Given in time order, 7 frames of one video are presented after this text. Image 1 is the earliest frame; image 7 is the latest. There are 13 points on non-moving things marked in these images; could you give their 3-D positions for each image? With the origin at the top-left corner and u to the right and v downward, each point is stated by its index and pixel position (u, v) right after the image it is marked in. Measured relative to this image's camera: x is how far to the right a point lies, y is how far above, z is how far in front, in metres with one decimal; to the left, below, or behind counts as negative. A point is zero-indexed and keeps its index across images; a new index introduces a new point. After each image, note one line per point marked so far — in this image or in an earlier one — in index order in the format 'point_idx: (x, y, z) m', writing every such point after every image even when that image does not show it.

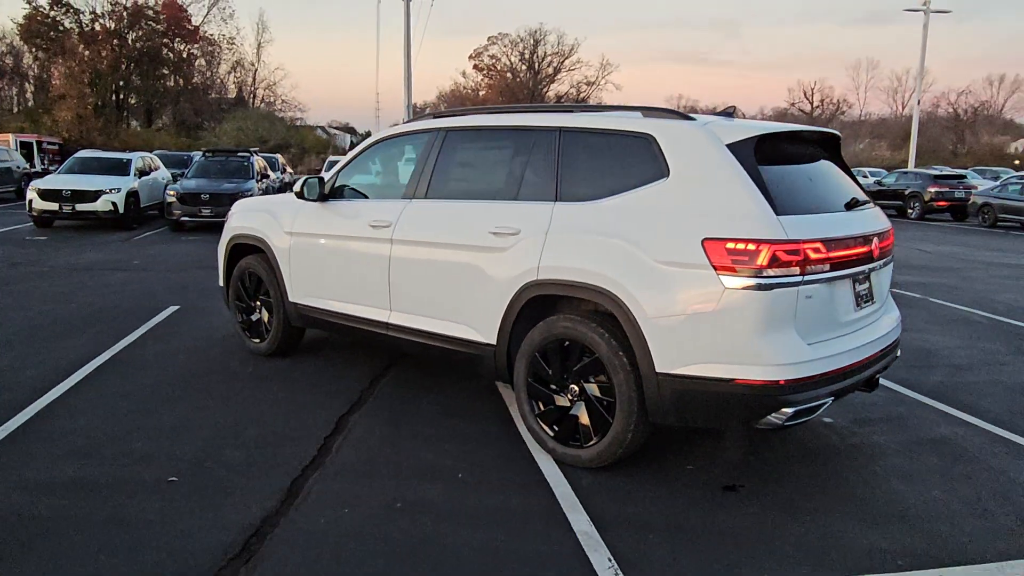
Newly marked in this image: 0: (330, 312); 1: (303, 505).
0: (-1.3, -0.2, +5.2) m
1: (-1.0, -1.0, +3.4) m
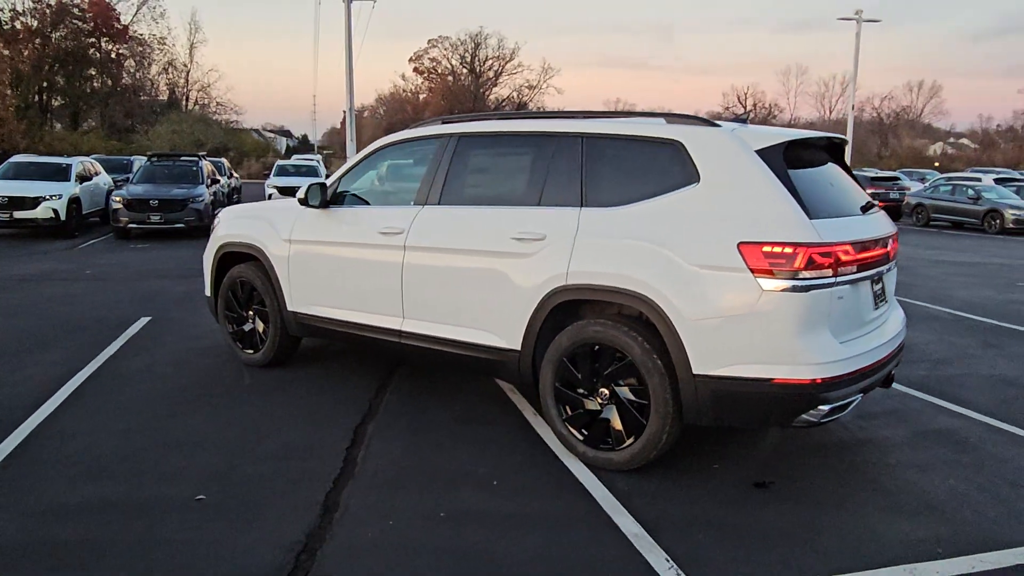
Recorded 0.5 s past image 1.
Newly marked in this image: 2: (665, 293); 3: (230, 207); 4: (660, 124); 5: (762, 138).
0: (-1.2, -0.2, +5.1) m
1: (-0.7, -1.1, +3.3) m
2: (+0.8, 0.0, +3.6) m
3: (-2.3, +0.7, +6.0) m
4: (+0.8, +0.9, +3.9) m
5: (+1.3, +0.8, +3.7) m
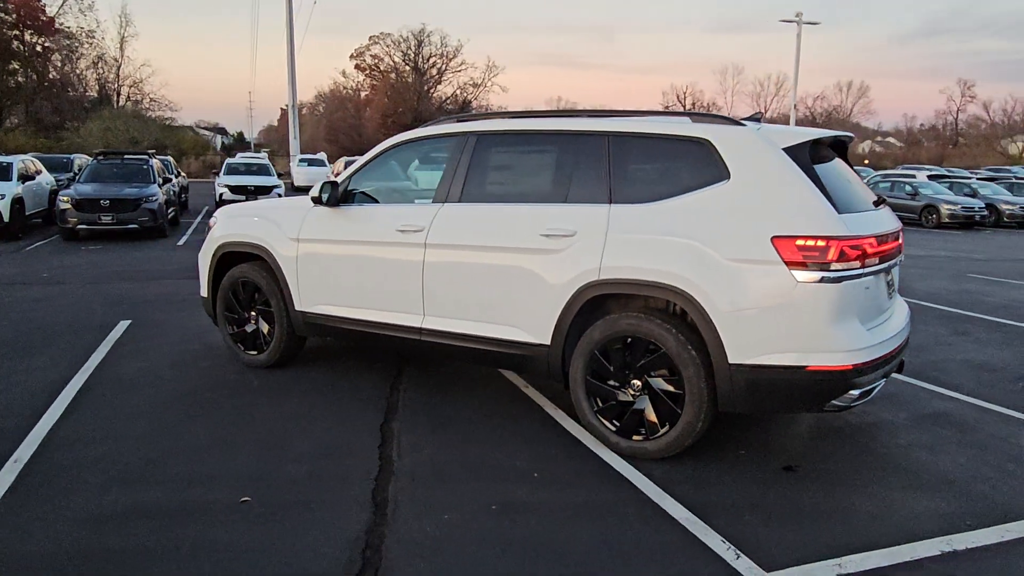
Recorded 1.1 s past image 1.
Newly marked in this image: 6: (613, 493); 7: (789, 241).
0: (-1.1, -0.2, +5.1) m
1: (-0.5, -1.0, +3.3) m
2: (+1.0, 0.0, +3.7) m
3: (-2.3, +0.7, +5.9) m
4: (+1.0, +0.9, +4.0) m
5: (+1.5, +0.8, +3.8) m
6: (+0.5, -1.0, +3.6) m
7: (+1.3, +0.2, +3.5) m
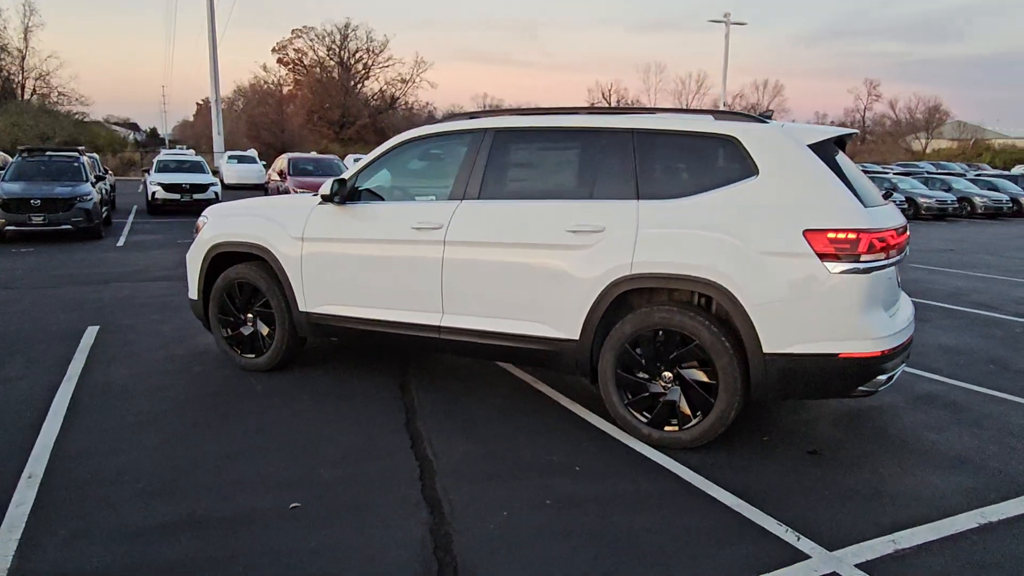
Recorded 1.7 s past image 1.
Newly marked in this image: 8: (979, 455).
0: (-1.1, -0.2, +5.0) m
1: (-0.2, -1.0, +3.3) m
2: (+1.2, +0.1, +3.8) m
3: (-2.3, +0.6, +5.7) m
4: (+1.1, +0.9, +4.1) m
5: (+1.6, +0.8, +4.0) m
6: (+0.7, -1.0, +3.7) m
7: (+1.6, +0.3, +3.7) m
8: (+2.6, -0.9, +4.1) m
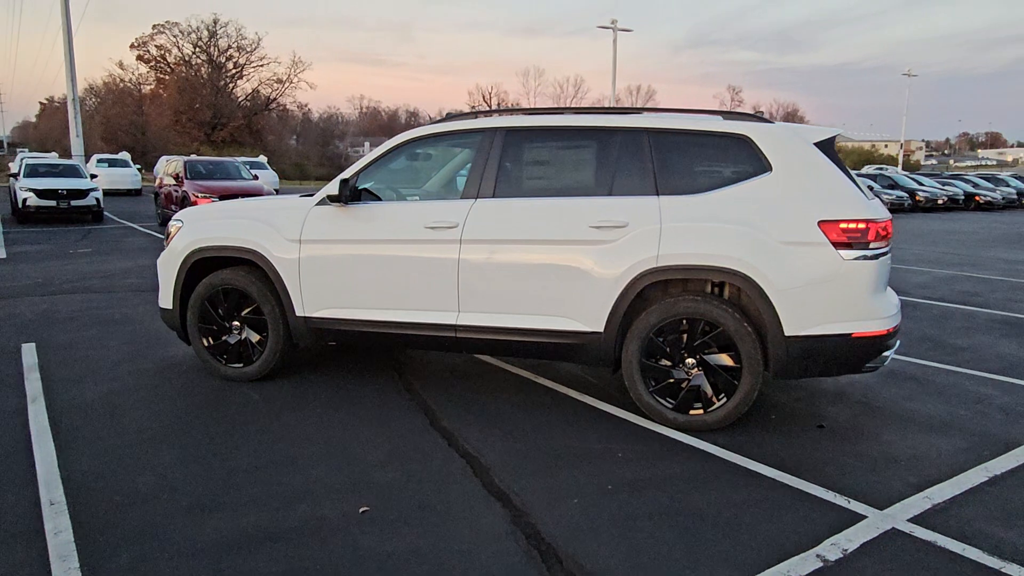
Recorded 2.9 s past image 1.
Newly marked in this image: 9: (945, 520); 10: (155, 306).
0: (-1.0, -0.2, +4.9) m
1: (+0.1, -1.0, +3.4) m
2: (+1.4, +0.1, +4.1) m
3: (-2.3, +0.6, +5.4) m
4: (+1.3, +1.0, +4.4) m
5: (+1.8, +0.9, +4.3) m
6: (+1.0, -0.9, +3.9) m
7: (+1.8, +0.3, +4.0) m
8: (+2.8, -0.8, +4.5) m
9: (+1.9, -1.0, +3.2) m
10: (-3.9, -0.2, +8.0) m
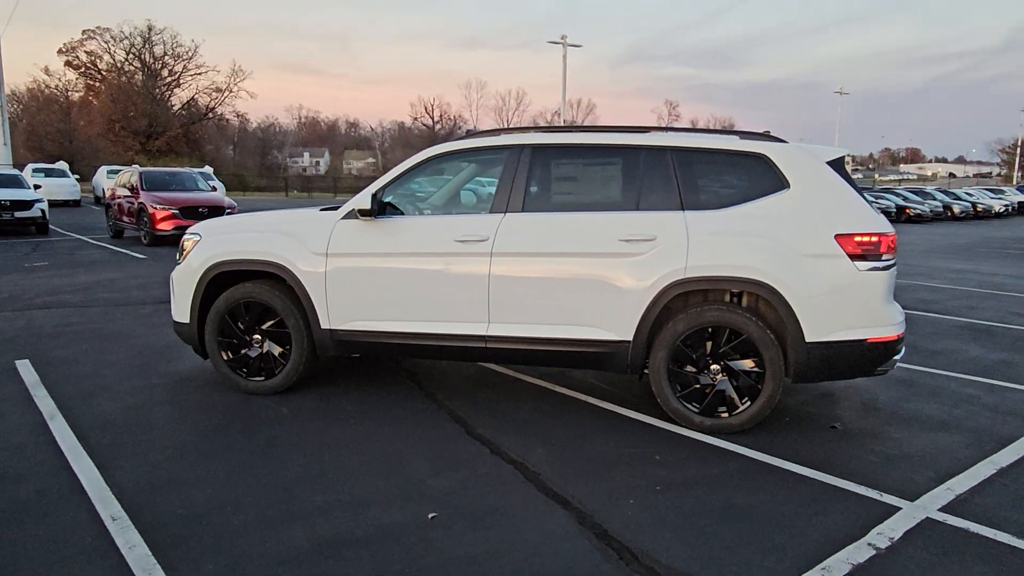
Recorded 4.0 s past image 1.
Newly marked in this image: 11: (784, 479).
0: (-0.8, -0.3, +5.0) m
1: (+0.4, -1.1, +3.6) m
2: (+1.6, +0.1, +4.4) m
3: (-2.2, +0.5, +5.4) m
4: (+1.4, +0.9, +4.7) m
5: (+2.0, +0.9, +4.6) m
6: (+1.2, -1.0, +4.1) m
7: (+2.0, +0.3, +4.3) m
8: (+3.0, -0.9, +4.9) m
9: (+2.2, -1.1, +3.5) m
10: (-4.0, -0.4, +7.9) m
11: (+1.4, -1.0, +3.9) m
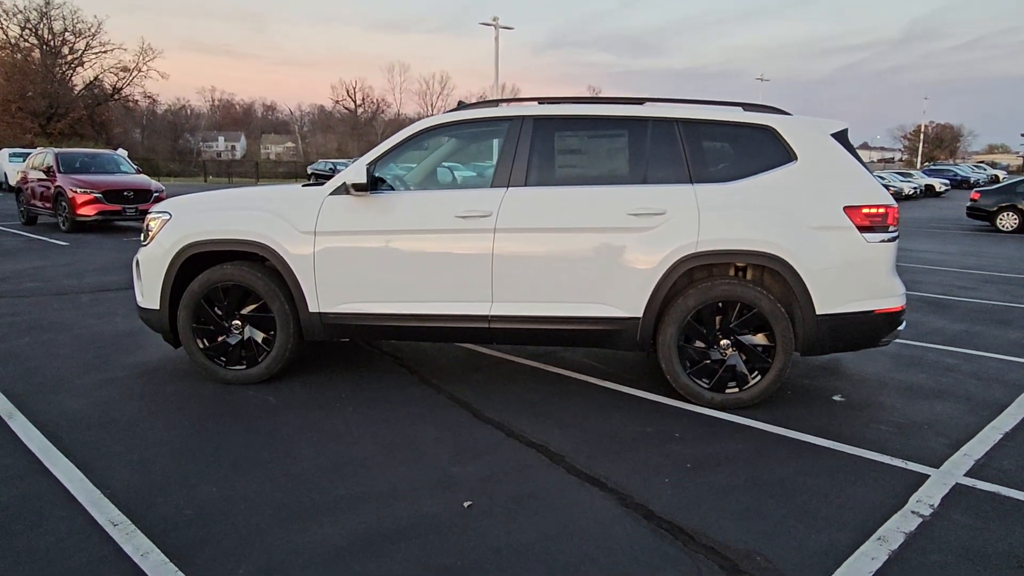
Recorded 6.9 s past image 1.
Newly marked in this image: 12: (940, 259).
0: (-0.8, -0.2, +4.7) m
1: (+0.5, -0.9, +3.4) m
2: (+1.6, +0.2, +4.4) m
3: (-2.2, +0.6, +4.9) m
4: (+1.5, +1.1, +4.6) m
5: (+2.0, +1.0, +4.6) m
6: (+1.3, -0.8, +4.1) m
7: (+2.1, +0.5, +4.3) m
8: (+3.0, -0.7, +5.0) m
9: (+2.4, -0.9, +3.6) m
10: (-4.2, -0.2, +7.3) m
11: (+1.6, -0.9, +3.9) m
12: (+7.4, +0.5, +12.6) m
